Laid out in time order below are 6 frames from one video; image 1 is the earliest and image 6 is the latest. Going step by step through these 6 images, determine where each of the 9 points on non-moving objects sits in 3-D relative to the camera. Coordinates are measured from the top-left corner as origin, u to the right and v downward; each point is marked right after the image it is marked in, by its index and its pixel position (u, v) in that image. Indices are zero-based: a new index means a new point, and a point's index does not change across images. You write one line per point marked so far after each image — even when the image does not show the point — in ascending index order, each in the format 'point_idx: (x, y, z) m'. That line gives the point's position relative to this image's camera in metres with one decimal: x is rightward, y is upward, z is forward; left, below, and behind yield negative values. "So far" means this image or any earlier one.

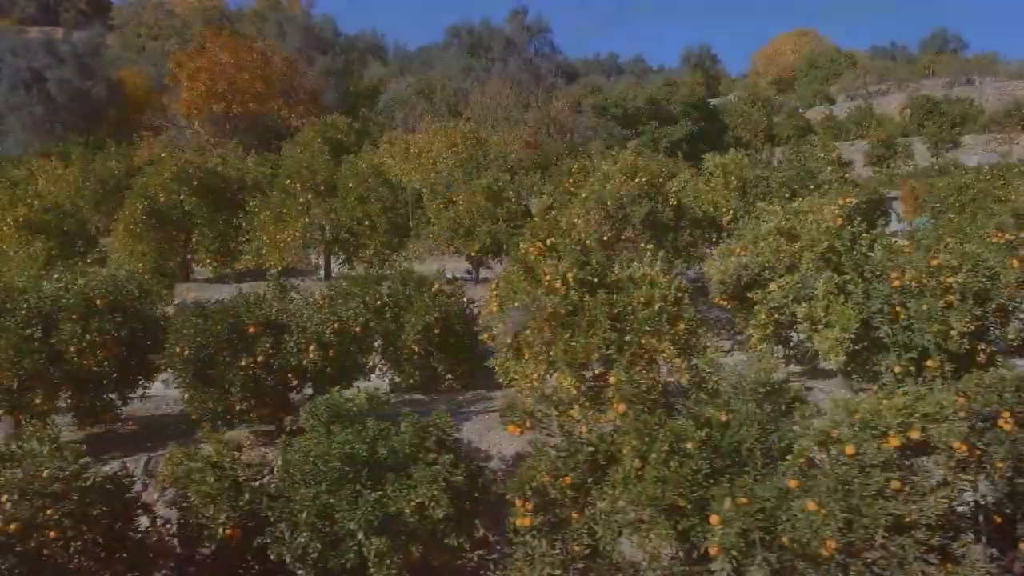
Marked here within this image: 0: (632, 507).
0: (+0.8, -1.3, +4.3) m
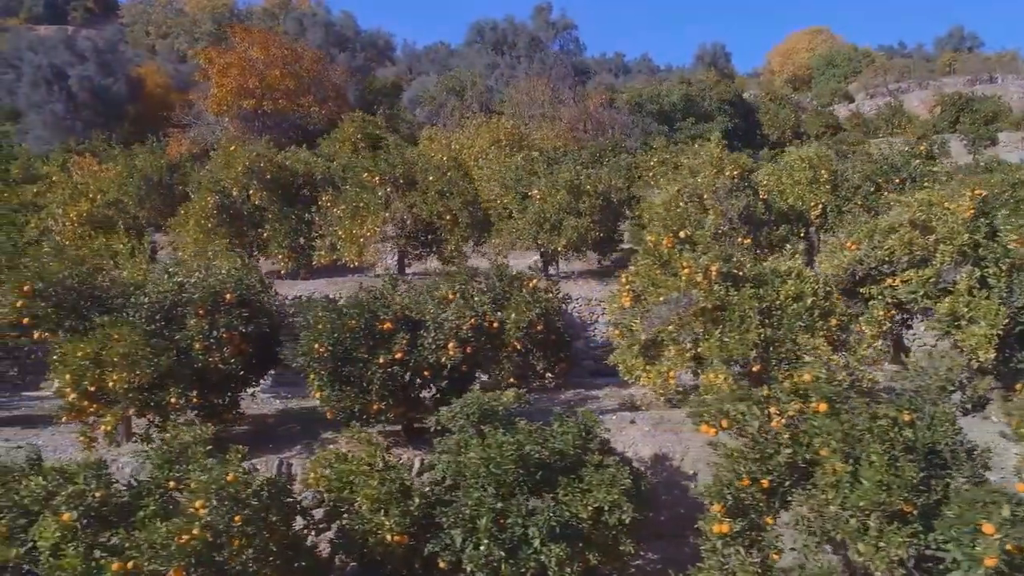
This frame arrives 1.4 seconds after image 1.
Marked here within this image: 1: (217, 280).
0: (+2.0, -1.3, +4.0) m
1: (-2.4, +0.1, +5.8) m
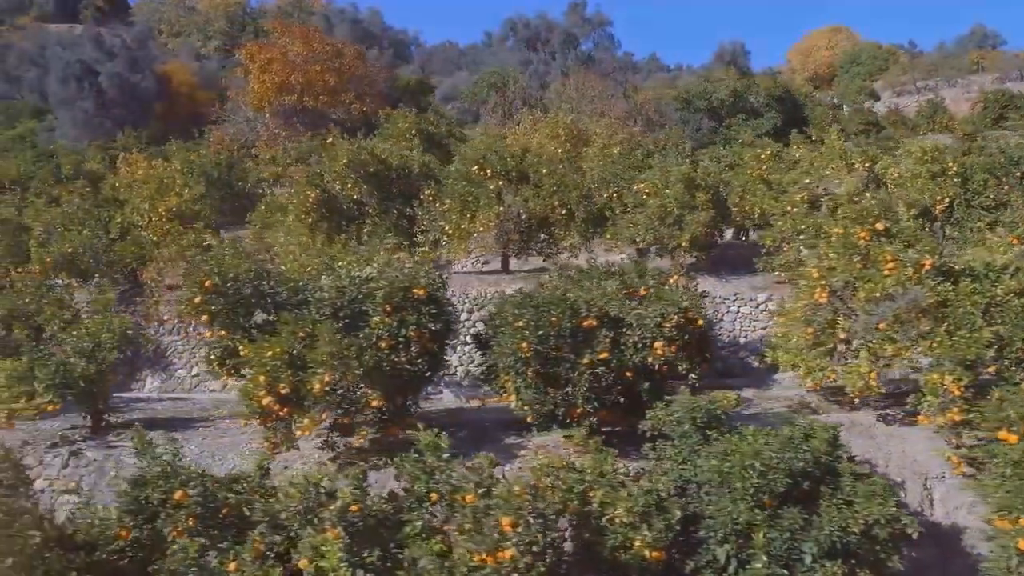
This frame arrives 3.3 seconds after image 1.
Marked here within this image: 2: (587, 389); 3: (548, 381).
0: (+3.6, -1.3, +3.6) m
1: (-0.8, +0.1, +5.4) m
2: (+0.6, -0.8, +5.2) m
3: (+0.3, -0.7, +5.2) m
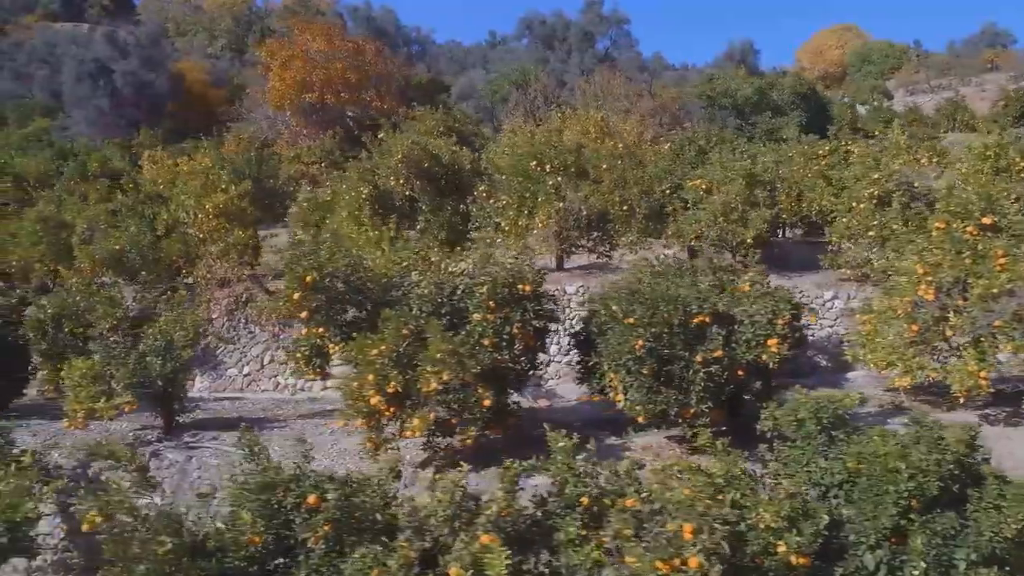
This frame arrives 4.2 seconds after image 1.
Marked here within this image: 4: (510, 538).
0: (+4.3, -1.2, +3.5) m
1: (0.0, +0.1, +5.2) m
2: (+1.4, -0.7, +5.0) m
3: (+1.1, -0.7, +5.1) m
4: (0.0, -1.3, +3.5) m
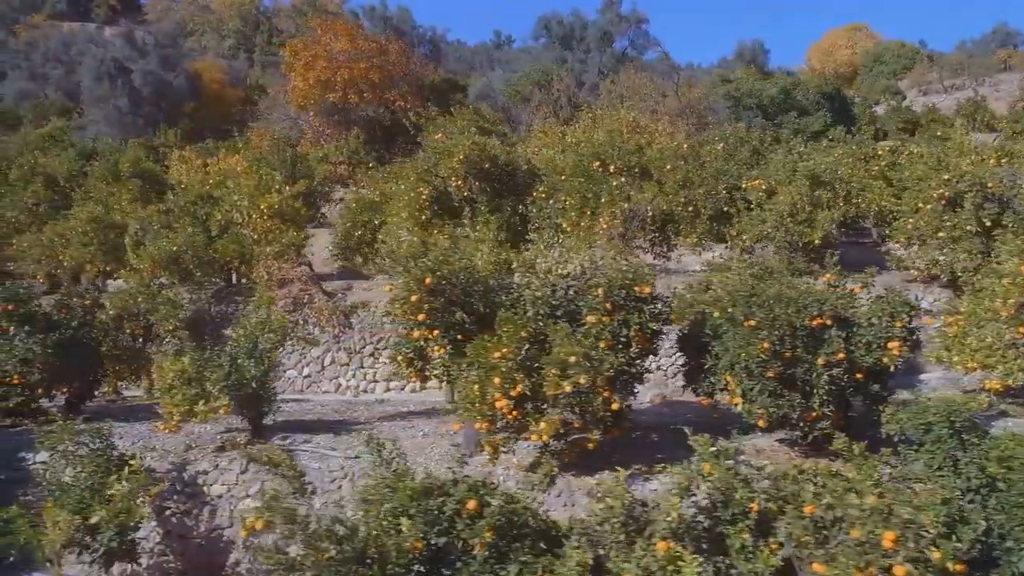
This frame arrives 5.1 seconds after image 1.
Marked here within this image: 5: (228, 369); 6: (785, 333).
0: (+5.2, -1.2, +3.4) m
1: (+0.8, +0.1, +5.2) m
2: (+2.2, -0.7, +5.0) m
3: (+1.9, -0.7, +5.0) m
4: (+0.8, -1.3, +3.4) m
5: (-2.5, -0.7, +6.1) m
6: (+1.9, -0.3, +4.9) m
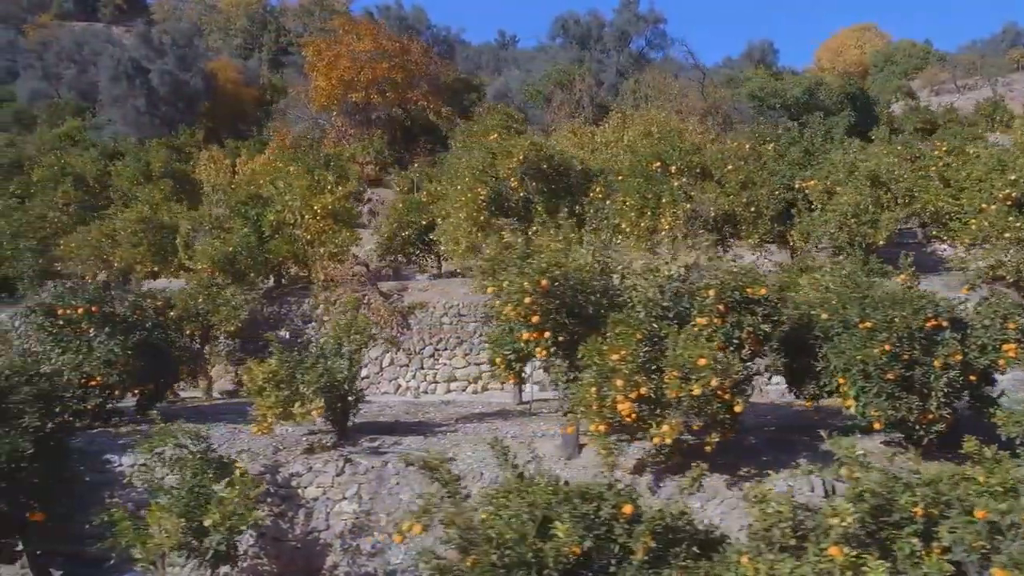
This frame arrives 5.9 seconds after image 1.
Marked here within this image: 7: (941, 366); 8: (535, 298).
0: (+6.0, -1.3, +3.4) m
1: (+1.6, +0.1, +5.1) m
2: (+3.0, -0.7, +4.9) m
3: (+2.7, -0.7, +5.0) m
4: (+1.7, -1.3, +3.4) m
5: (-1.7, -0.7, +6.1) m
6: (+2.7, -0.3, +4.9) m
7: (+3.0, -0.6, +4.9) m
8: (+0.1, -0.1, +5.2) m
